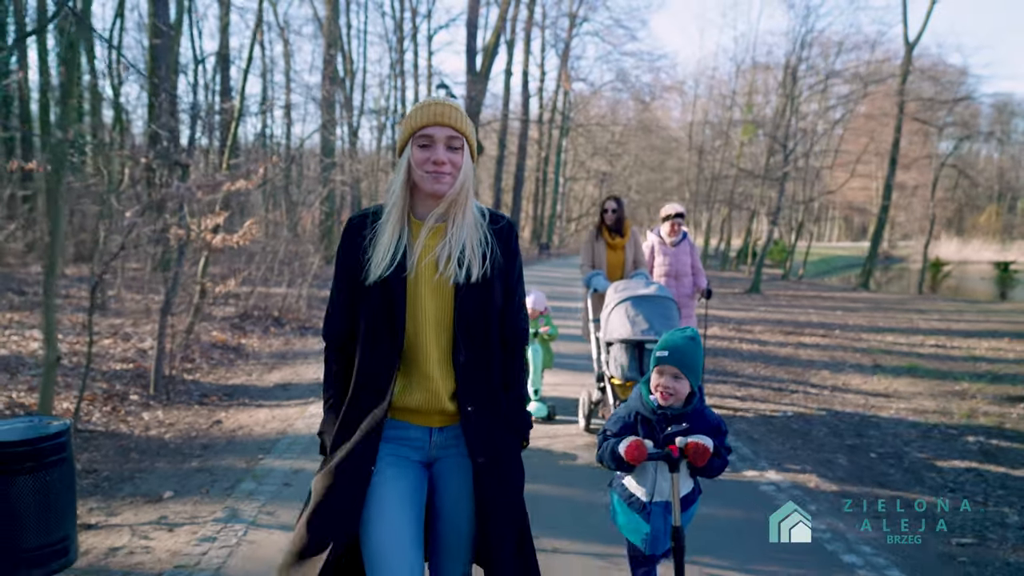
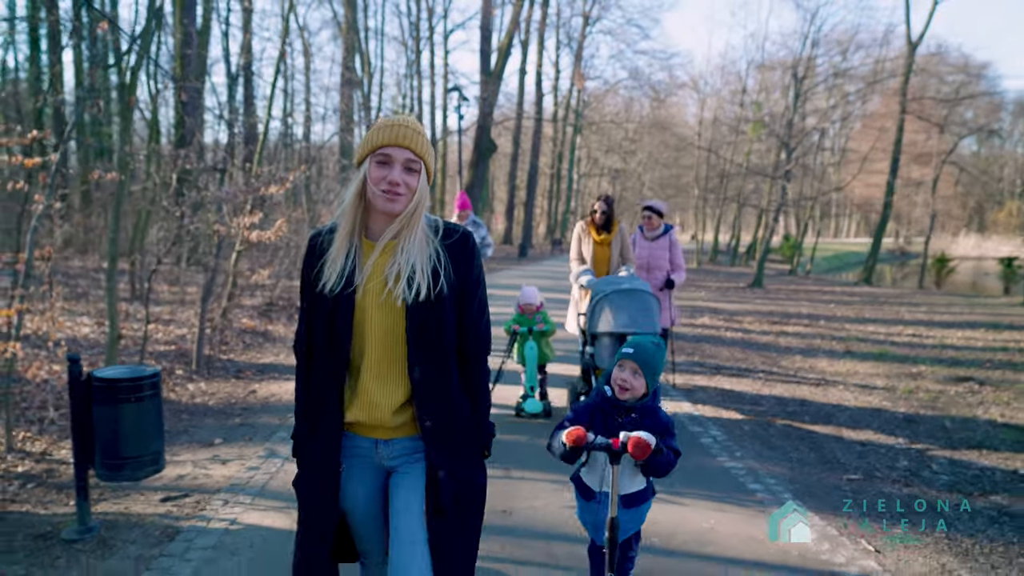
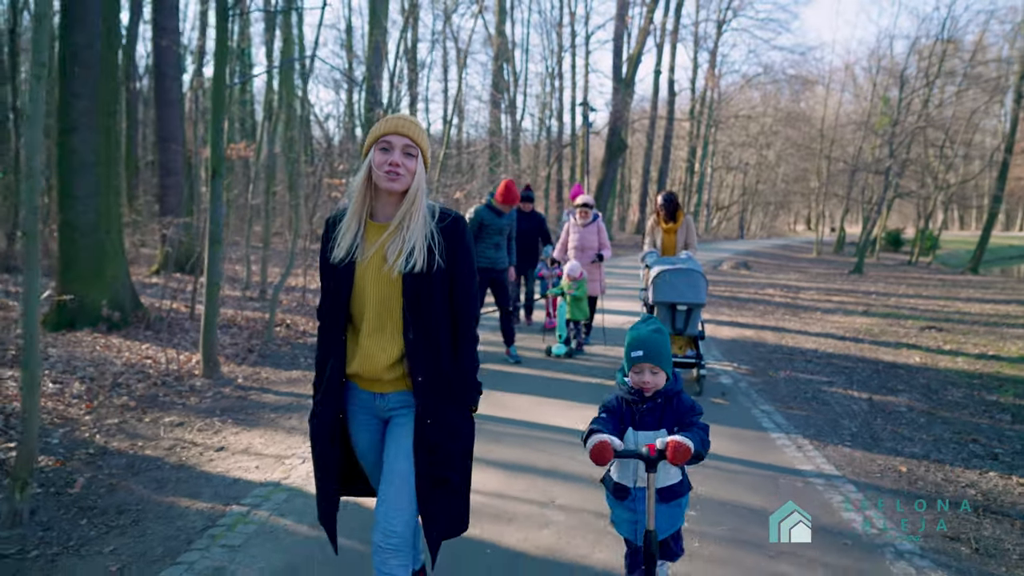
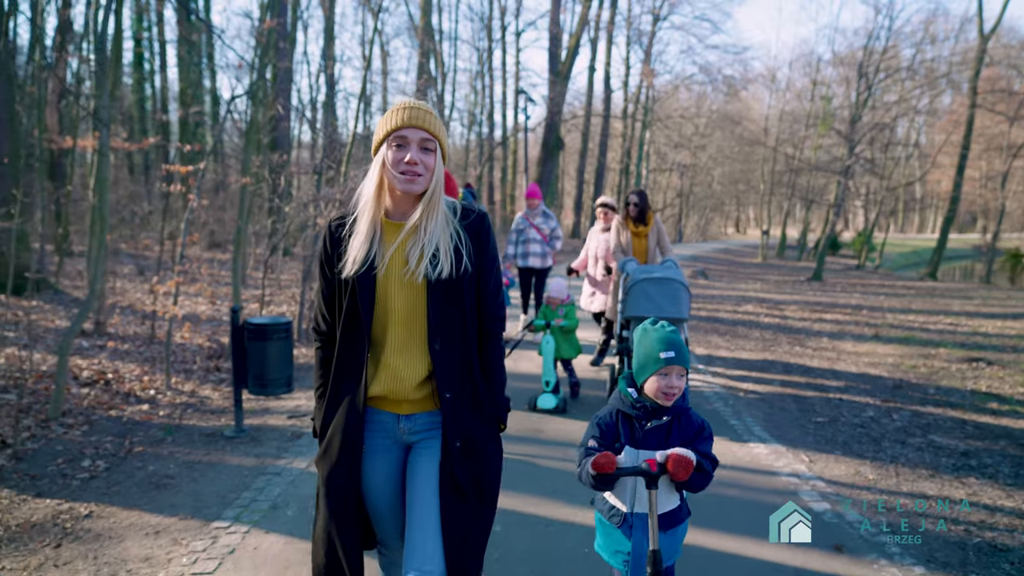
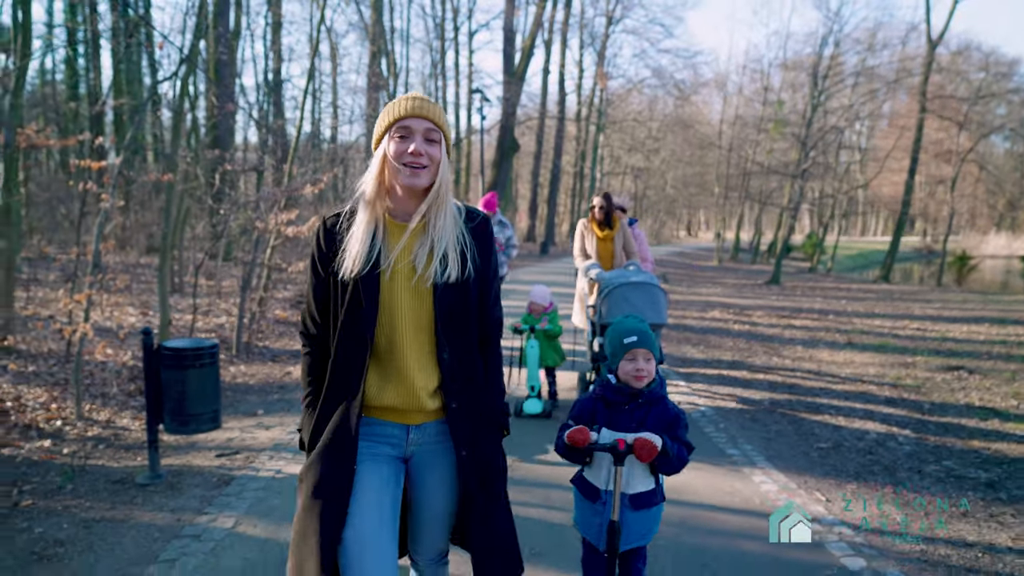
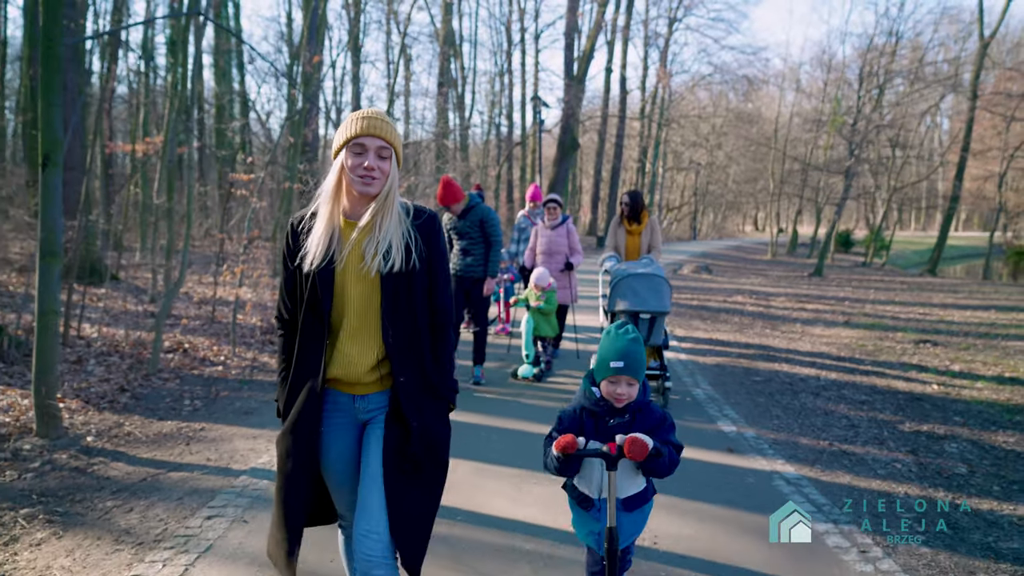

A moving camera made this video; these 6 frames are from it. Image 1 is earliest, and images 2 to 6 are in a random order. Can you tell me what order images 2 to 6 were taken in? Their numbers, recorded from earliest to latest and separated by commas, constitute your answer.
2, 5, 4, 6, 3
